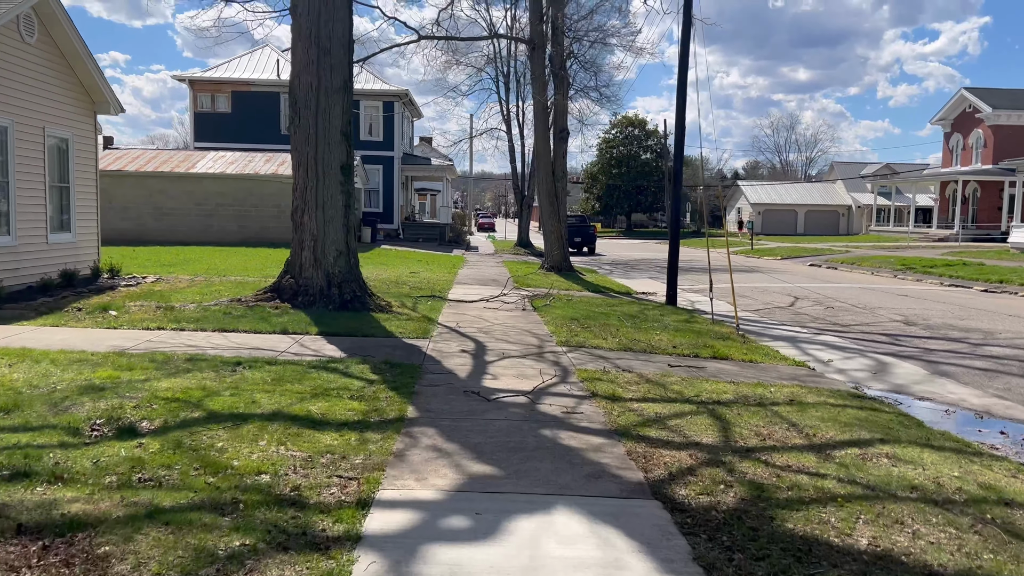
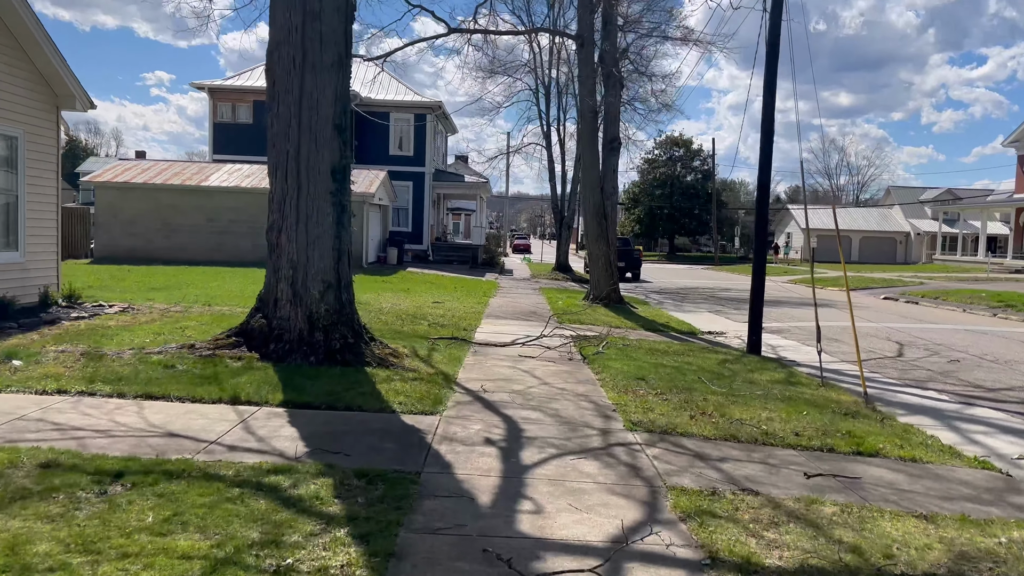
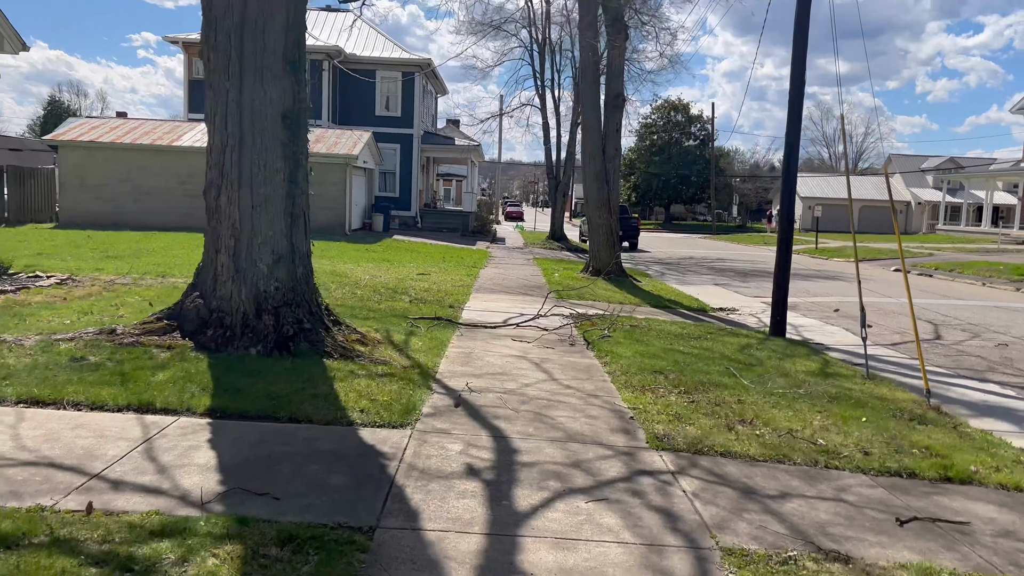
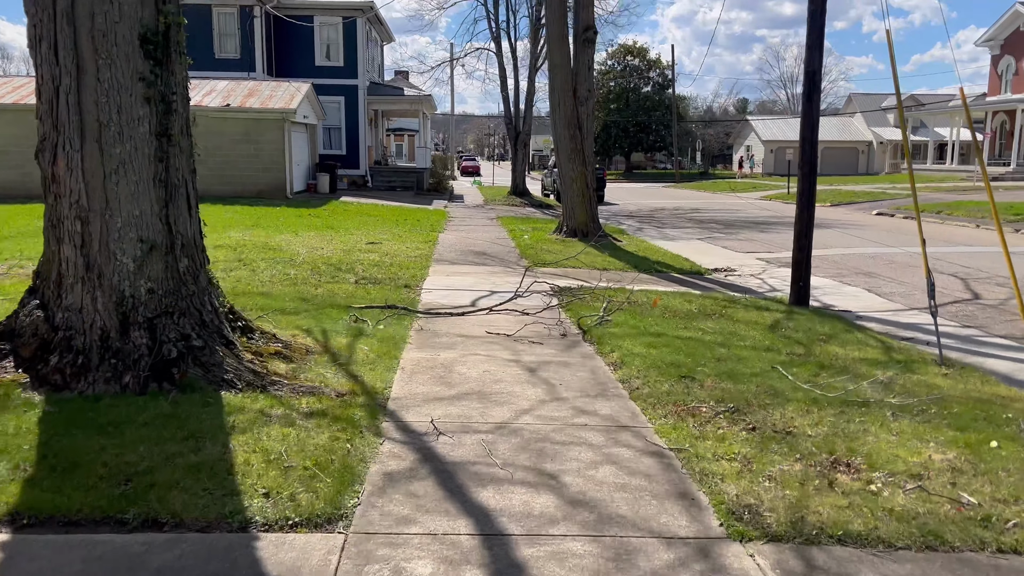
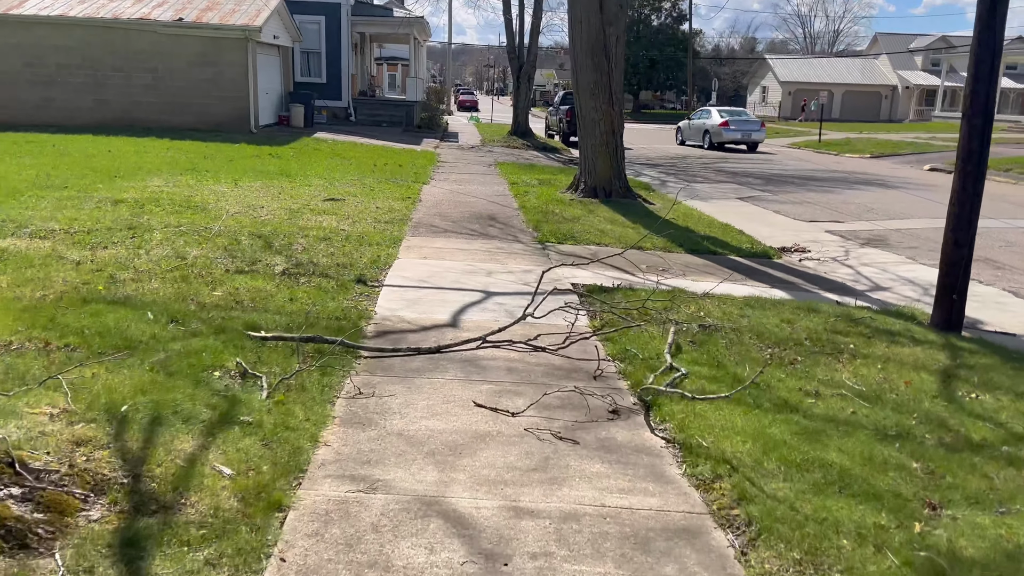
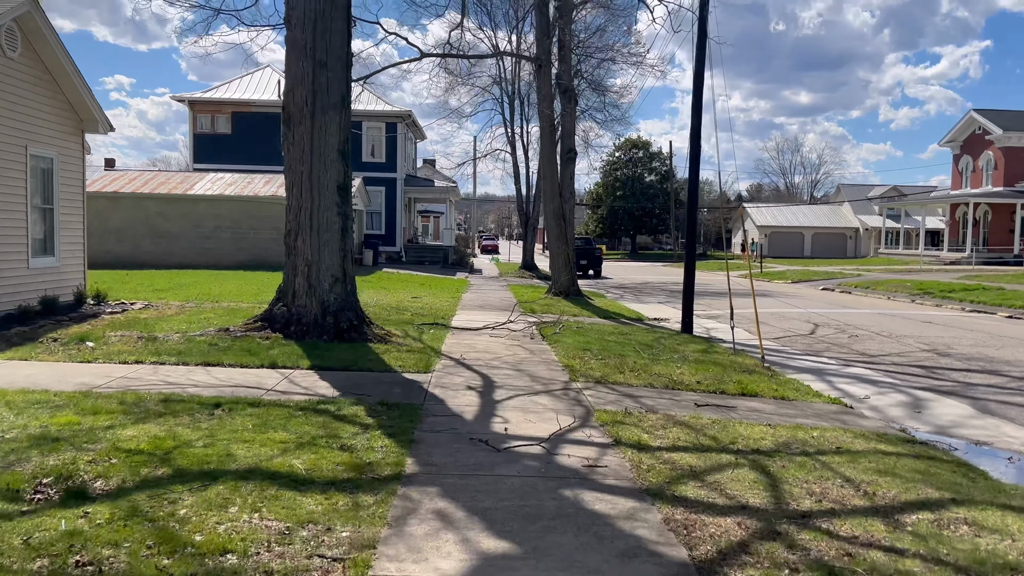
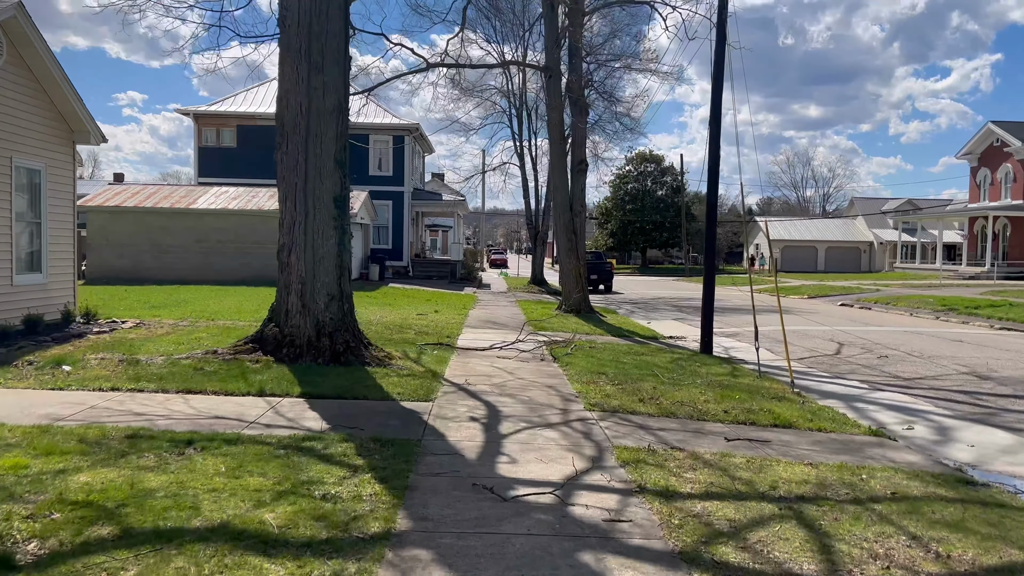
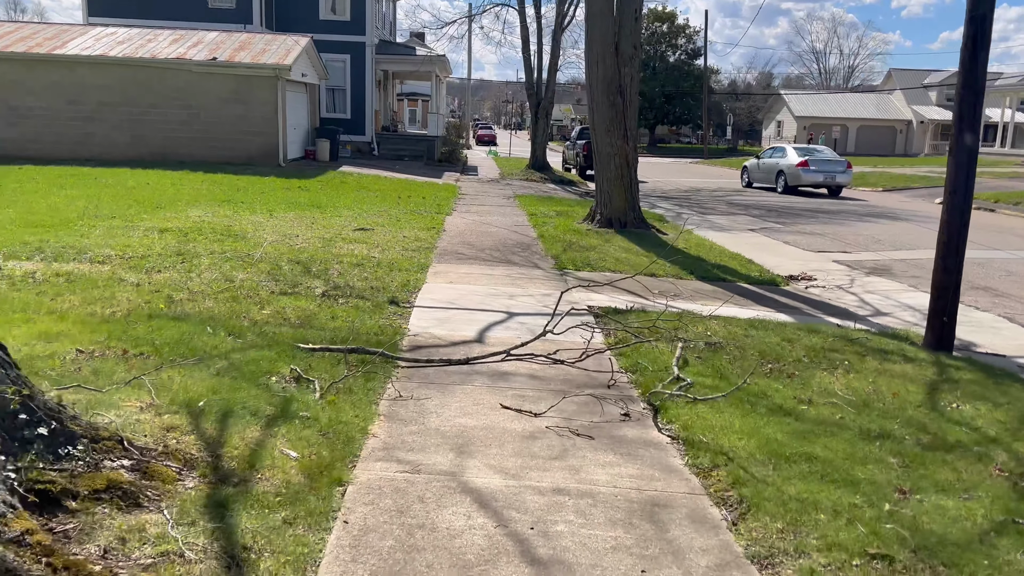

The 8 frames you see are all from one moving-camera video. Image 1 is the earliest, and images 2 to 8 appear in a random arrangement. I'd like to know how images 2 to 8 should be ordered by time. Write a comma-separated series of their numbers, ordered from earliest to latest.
6, 7, 2, 3, 4, 8, 5
